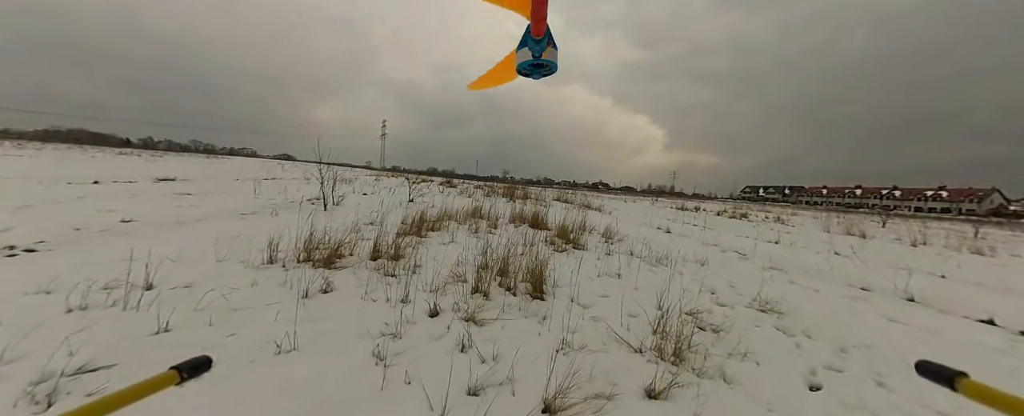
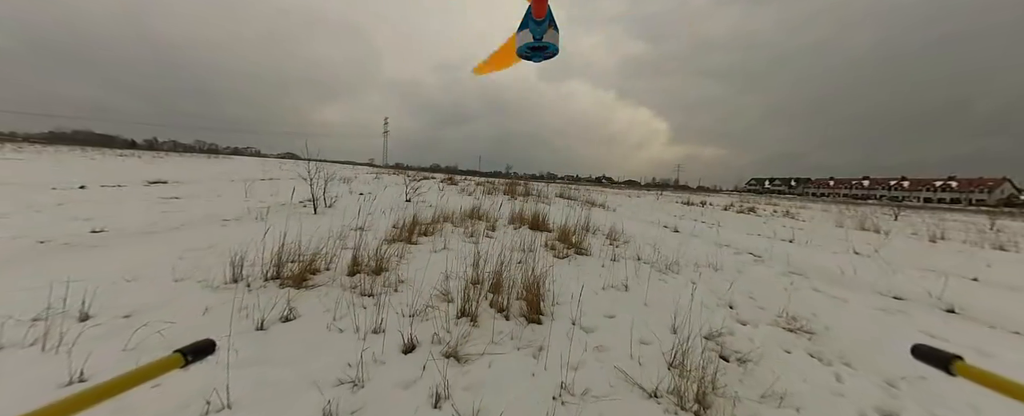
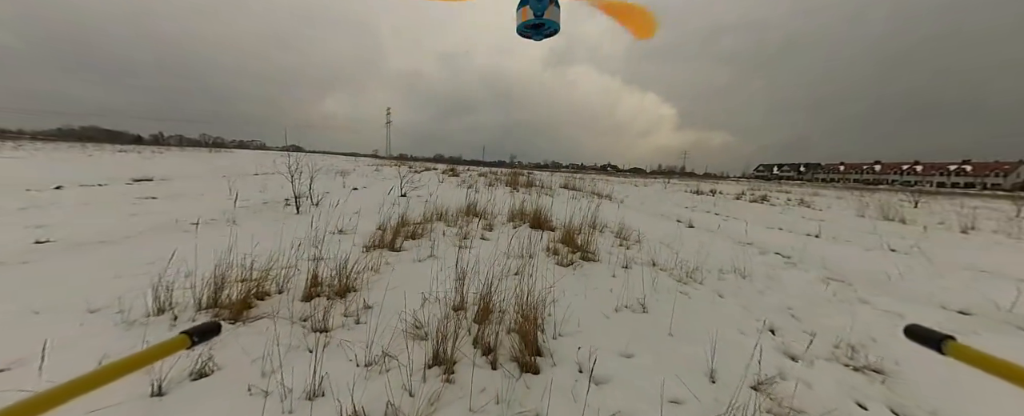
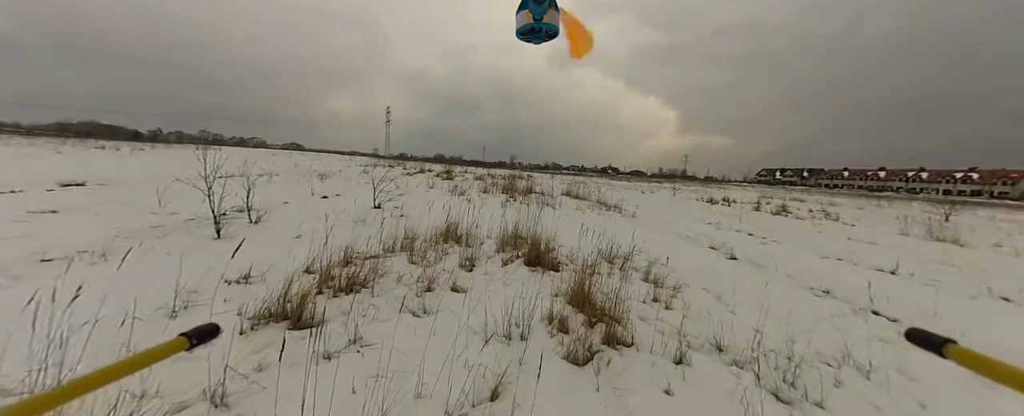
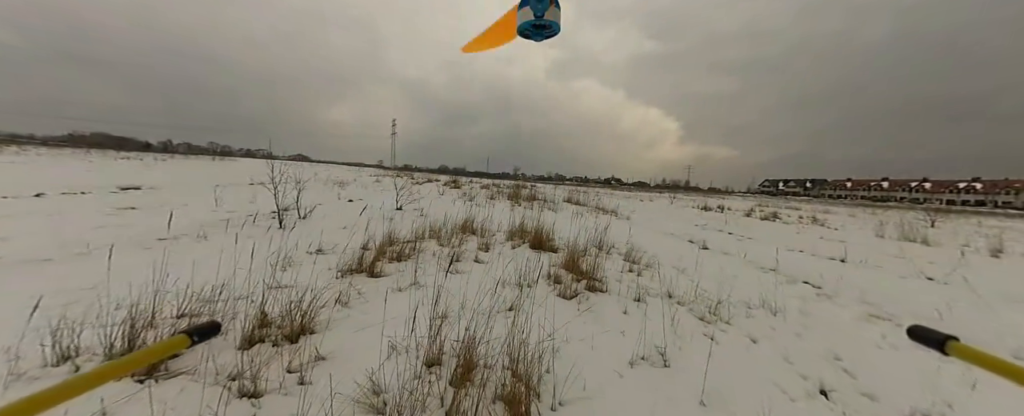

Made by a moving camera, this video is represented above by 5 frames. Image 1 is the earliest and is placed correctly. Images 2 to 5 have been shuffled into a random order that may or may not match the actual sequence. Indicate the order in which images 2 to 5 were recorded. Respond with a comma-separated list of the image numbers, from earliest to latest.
2, 3, 5, 4
